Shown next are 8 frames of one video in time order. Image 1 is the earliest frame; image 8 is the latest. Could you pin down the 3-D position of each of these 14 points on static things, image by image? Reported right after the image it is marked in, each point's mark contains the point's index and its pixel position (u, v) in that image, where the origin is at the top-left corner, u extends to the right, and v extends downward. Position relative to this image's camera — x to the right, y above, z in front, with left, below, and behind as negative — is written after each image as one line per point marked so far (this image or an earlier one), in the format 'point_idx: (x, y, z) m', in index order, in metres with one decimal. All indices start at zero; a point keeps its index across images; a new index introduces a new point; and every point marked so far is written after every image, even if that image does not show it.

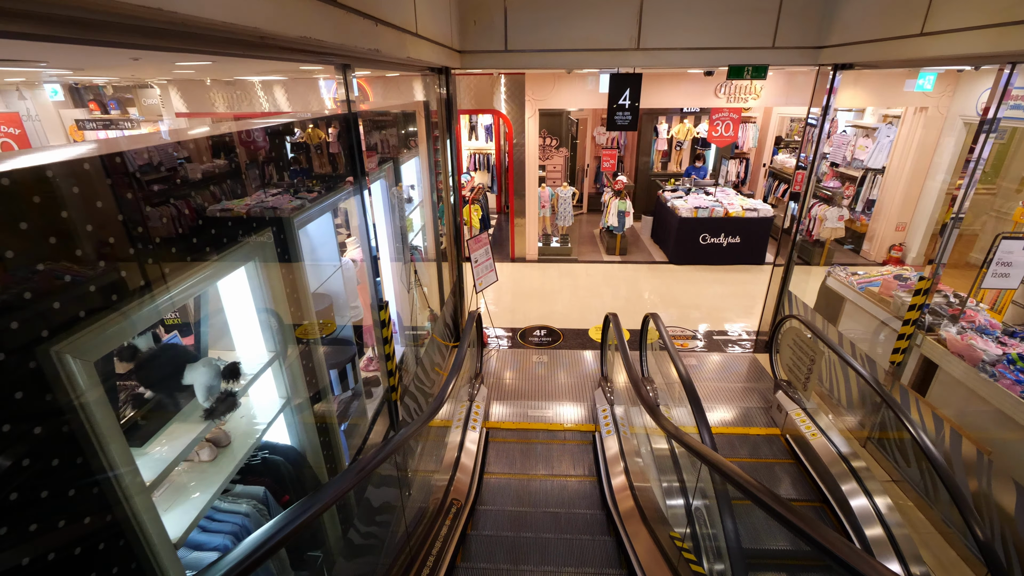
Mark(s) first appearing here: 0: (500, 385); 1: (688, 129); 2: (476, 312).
0: (-0.1, -1.0, +4.9) m
1: (+3.4, +3.1, +9.0) m
2: (-0.3, -0.2, +4.4) m
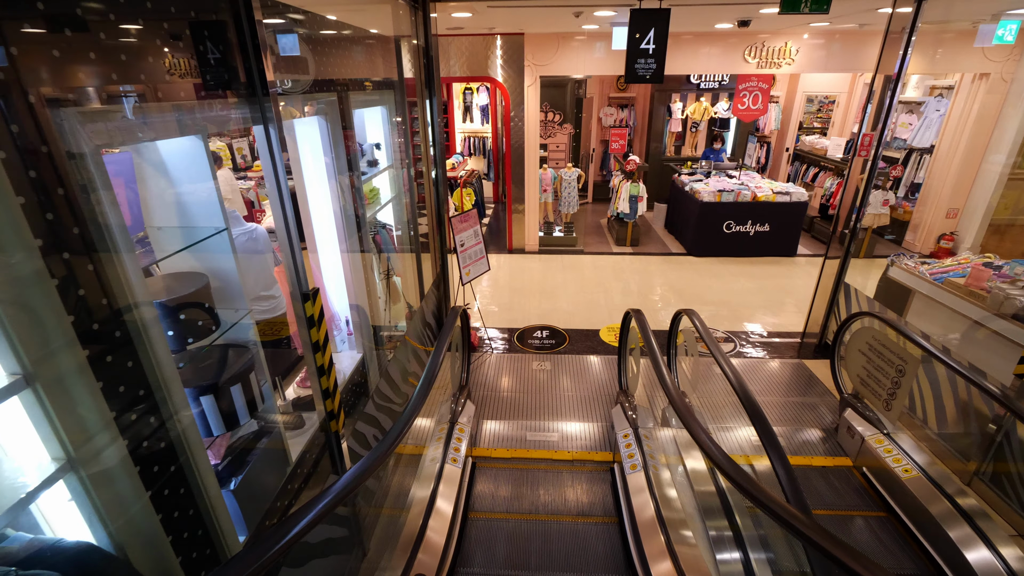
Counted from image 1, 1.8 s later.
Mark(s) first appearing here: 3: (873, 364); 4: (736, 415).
0: (-0.2, -0.9, +4.0) m
1: (+3.3, +3.1, +8.1) m
2: (-0.4, -0.2, +3.5) m
3: (+2.5, -0.5, +3.2) m
4: (+1.8, -1.0, +3.7) m
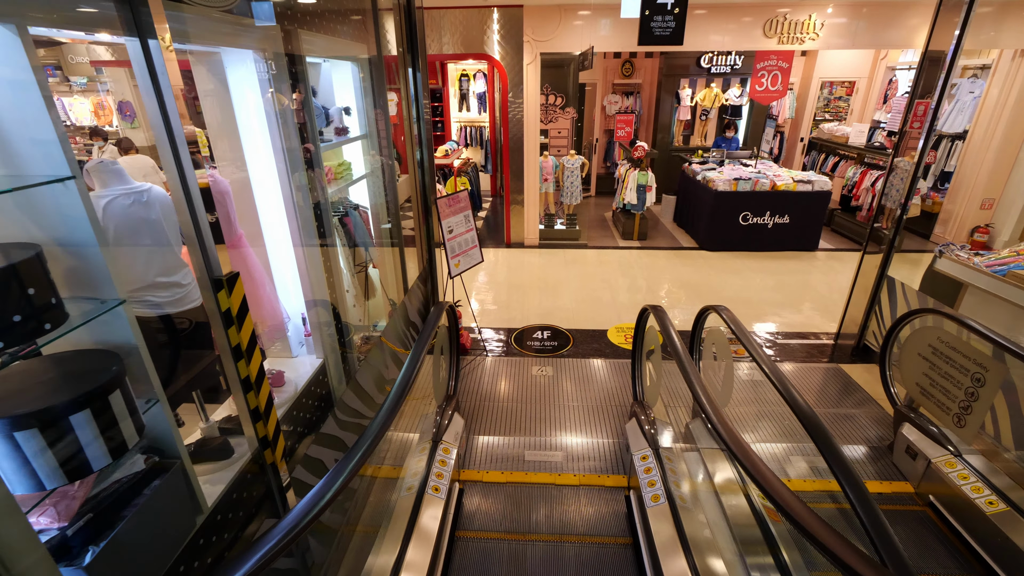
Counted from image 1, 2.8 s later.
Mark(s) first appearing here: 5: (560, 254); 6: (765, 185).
0: (-0.2, -0.9, +3.5) m
1: (+3.3, +3.2, +7.6) m
2: (-0.4, -0.1, +3.0) m
3: (+2.5, -0.5, +2.7) m
4: (+1.8, -1.0, +3.2) m
5: (+0.6, +0.5, +6.3) m
6: (+3.2, +1.3, +5.9) m
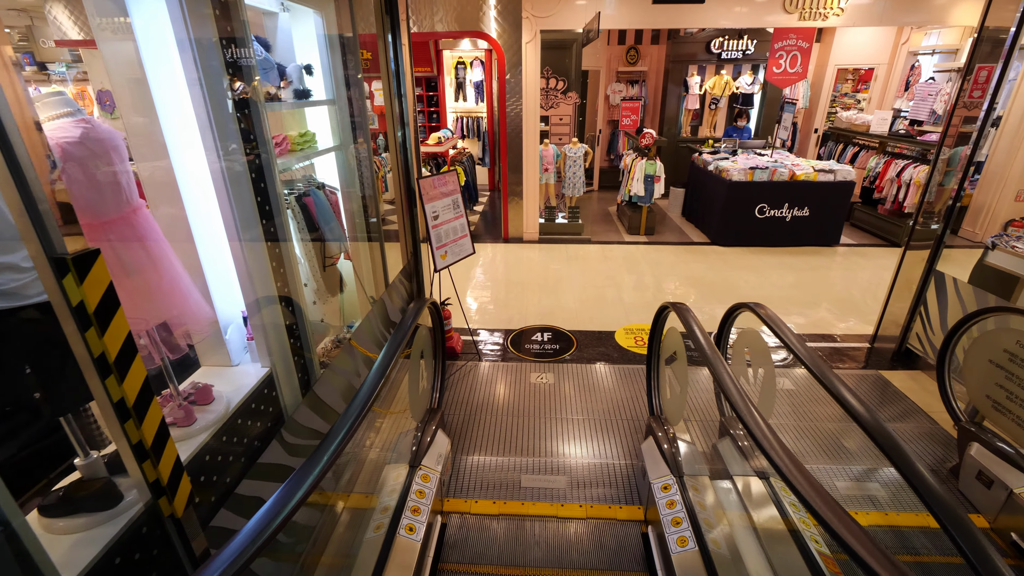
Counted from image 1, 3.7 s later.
0: (-0.2, -0.9, +3.0) m
1: (+3.3, +3.2, +7.2) m
2: (-0.4, -0.1, +2.6) m
3: (+2.4, -0.4, +2.3) m
4: (+1.8, -0.9, +2.8) m
5: (+0.6, +0.5, +5.9) m
6: (+3.2, +1.3, +5.5) m
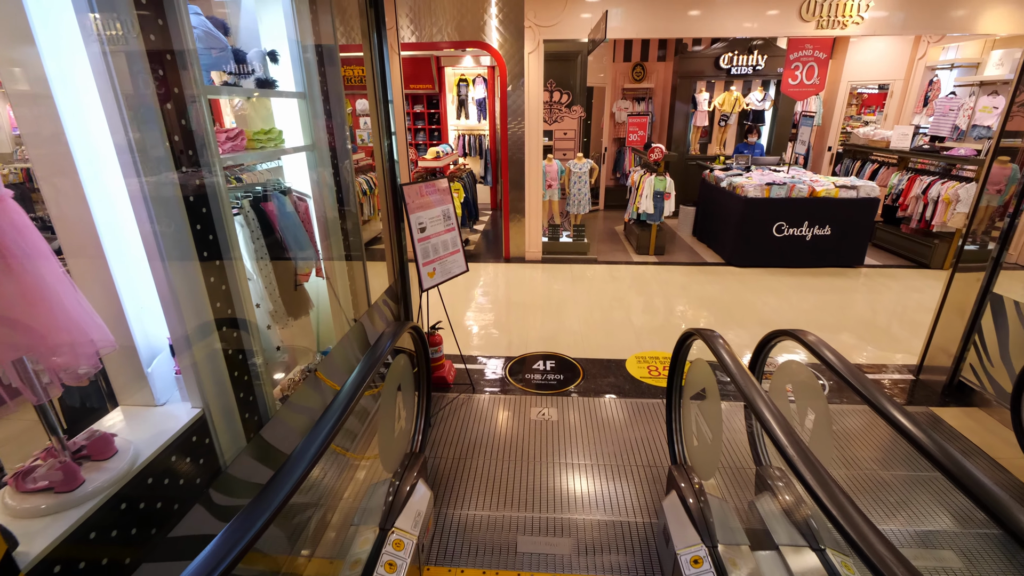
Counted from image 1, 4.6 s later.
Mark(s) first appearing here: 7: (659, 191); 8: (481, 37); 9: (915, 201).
0: (-0.2, -1.0, +2.6) m
1: (+3.3, +2.8, +6.9) m
2: (-0.5, -0.2, +2.2) m
3: (+2.4, -0.5, +1.9) m
4: (+1.7, -1.1, +2.4) m
5: (+0.6, +0.2, +5.6) m
6: (+3.2, +1.1, +5.1) m
7: (+1.8, +1.2, +5.7) m
8: (-0.3, +2.7, +4.9) m
9: (+4.8, +1.0, +5.5) m
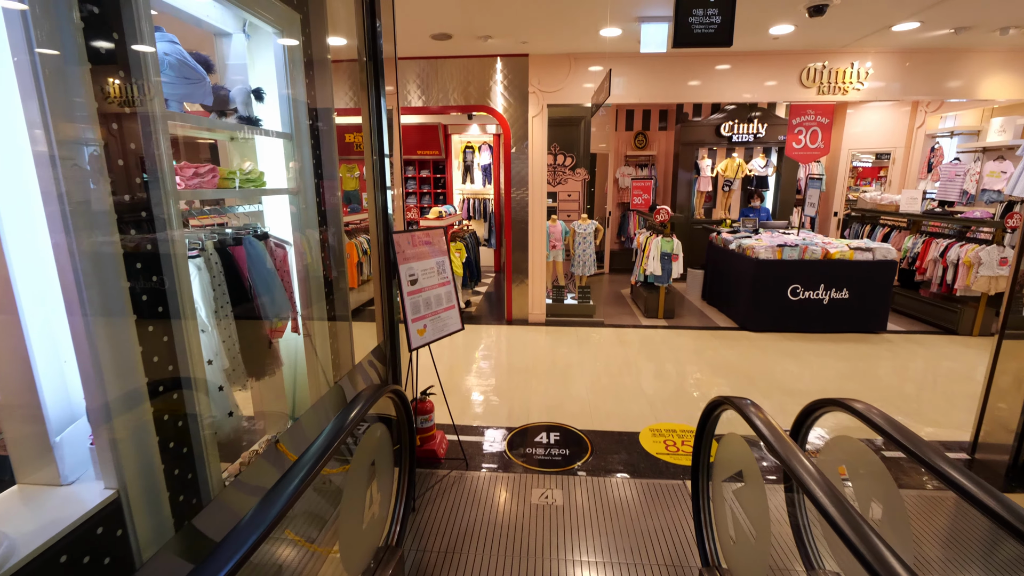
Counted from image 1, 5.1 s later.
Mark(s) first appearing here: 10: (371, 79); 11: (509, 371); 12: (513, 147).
0: (-0.3, -1.3, +2.2) m
1: (+3.4, +1.9, +7.0) m
2: (-0.5, -0.4, +2.0) m
3: (+2.4, -0.7, +1.5) m
4: (+1.7, -1.3, +1.9) m
5: (+0.7, -0.5, +5.3) m
6: (+3.2, +0.4, +5.0) m
7: (+1.8, +0.4, +5.5) m
8: (-0.3, +2.0, +5.0) m
9: (+4.8, +0.3, +5.3) m
10: (-0.7, +1.1, +2.4) m
11: (0.0, -0.8, +4.3) m
12: (0.0, +1.6, +5.1) m
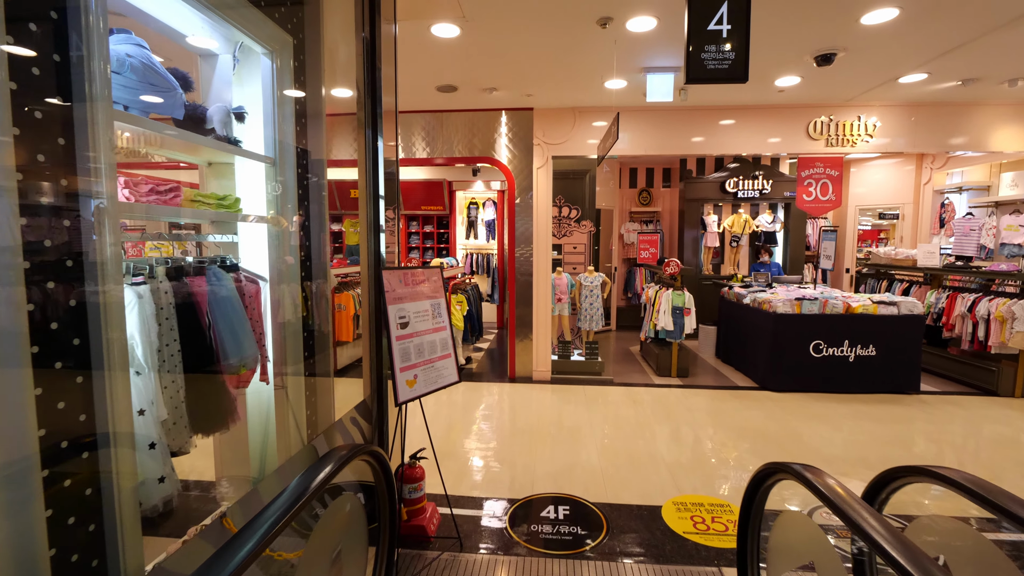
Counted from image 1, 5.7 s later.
0: (-0.2, -1.5, +1.8) m
1: (+3.4, +1.0, +6.9) m
2: (-0.5, -0.6, +1.6) m
3: (+2.4, -0.8, +1.1) m
4: (+1.7, -1.5, +1.5) m
5: (+0.7, -1.1, +4.9) m
6: (+3.3, -0.2, +4.7) m
7: (+1.9, -0.2, +5.3) m
8: (-0.2, +1.4, +5.0) m
9: (+4.8, -0.3, +5.0) m
10: (-0.7, +0.9, +2.3) m
11: (0.0, -1.2, +4.0) m
12: (+0.1, +1.0, +5.1) m
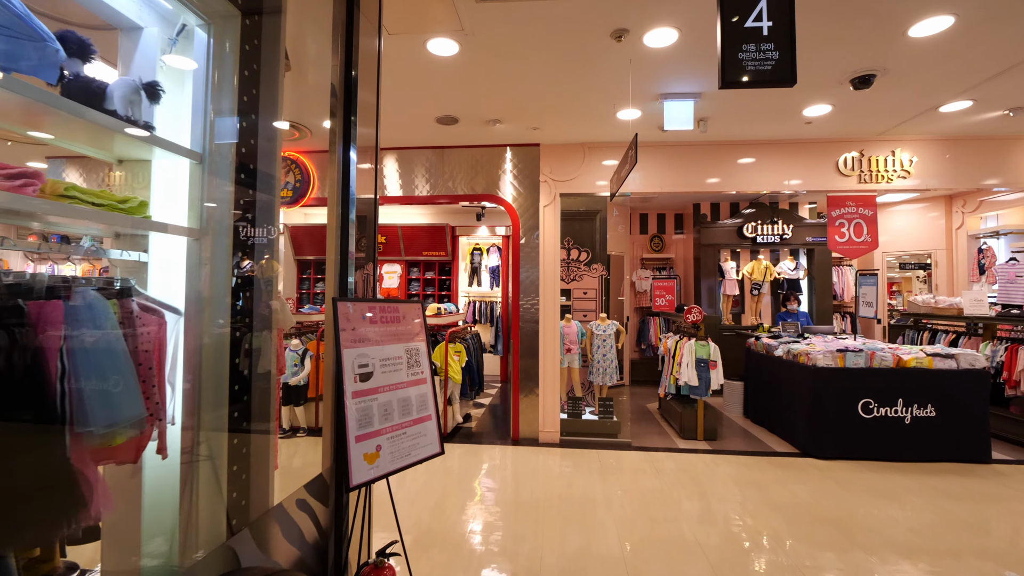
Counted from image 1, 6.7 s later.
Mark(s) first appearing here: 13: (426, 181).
0: (-0.3, -1.5, +1.2) m
1: (+3.5, +0.3, +6.5) m
2: (-0.5, -0.7, +1.1) m
3: (+2.4, -0.9, +0.5) m
4: (+1.7, -1.6, +0.8) m
5: (+0.7, -1.6, +4.3) m
6: (+3.3, -0.6, +4.1) m
7: (+1.9, -0.7, +4.7) m
8: (-0.2, +1.0, +4.7) m
9: (+4.9, -0.8, +4.4) m
10: (-0.7, +0.7, +1.9) m
11: (0.0, -1.6, +3.3) m
12: (+0.1, +0.5, +4.7) m
13: (-0.9, +1.1, +4.7) m
